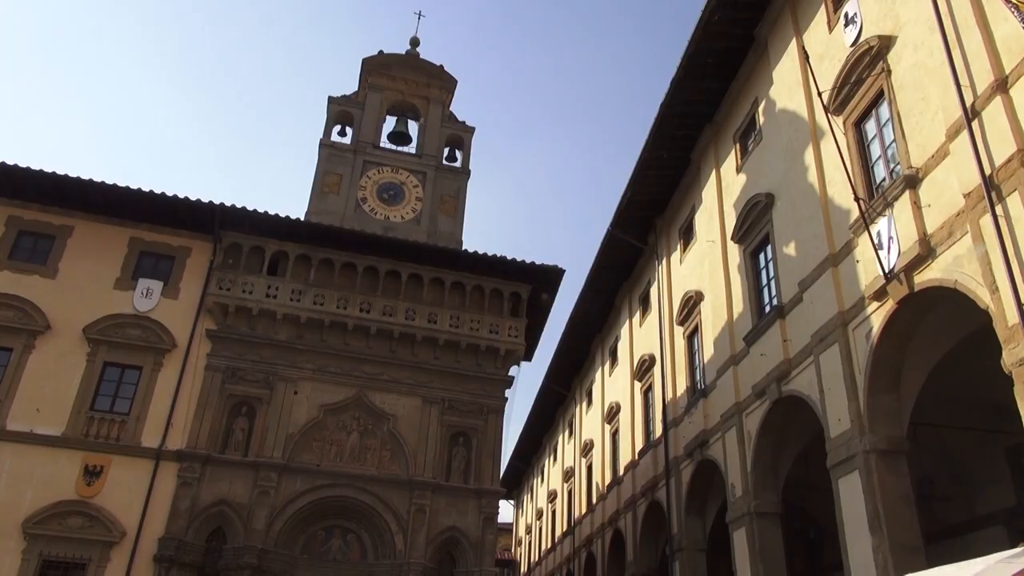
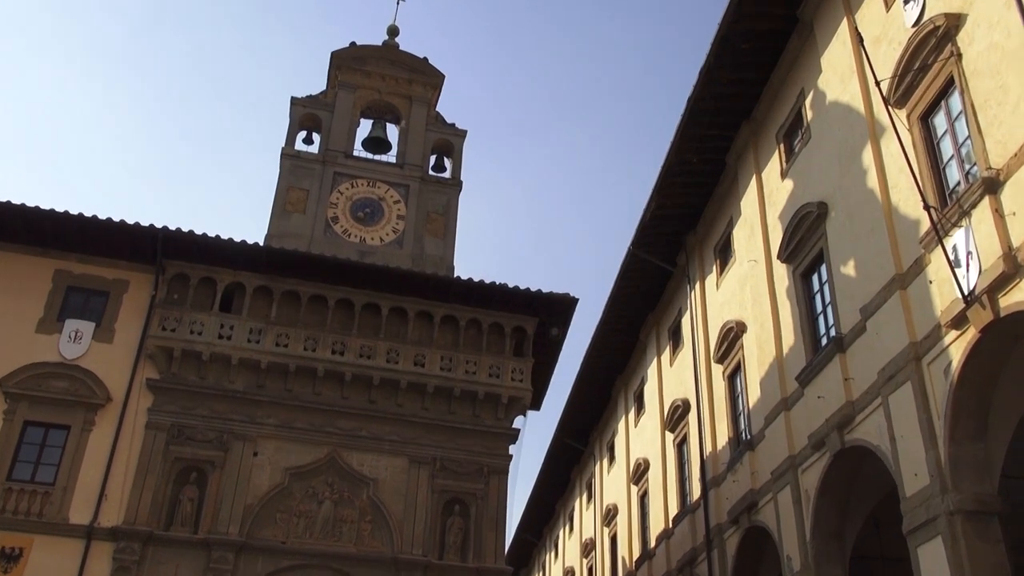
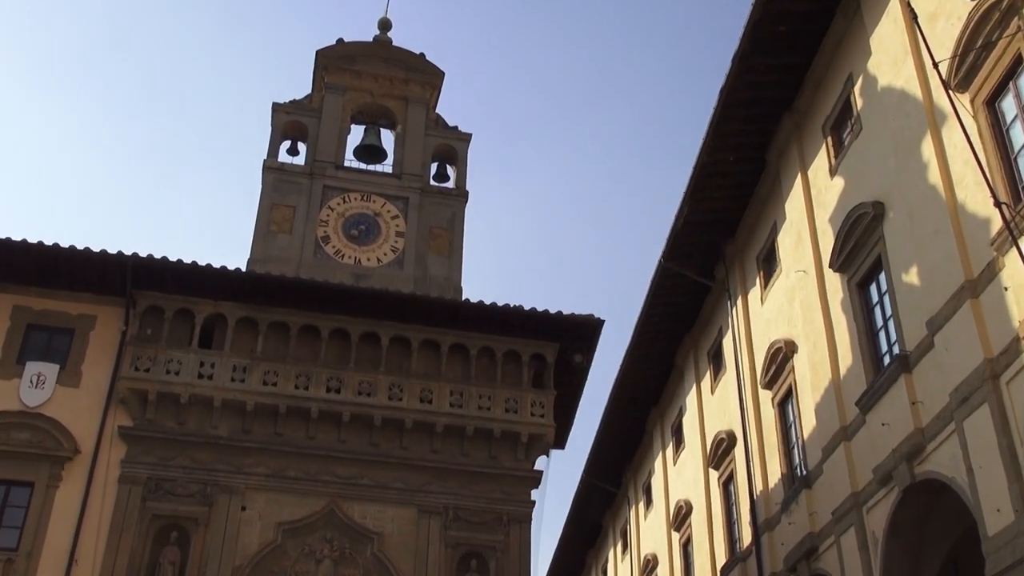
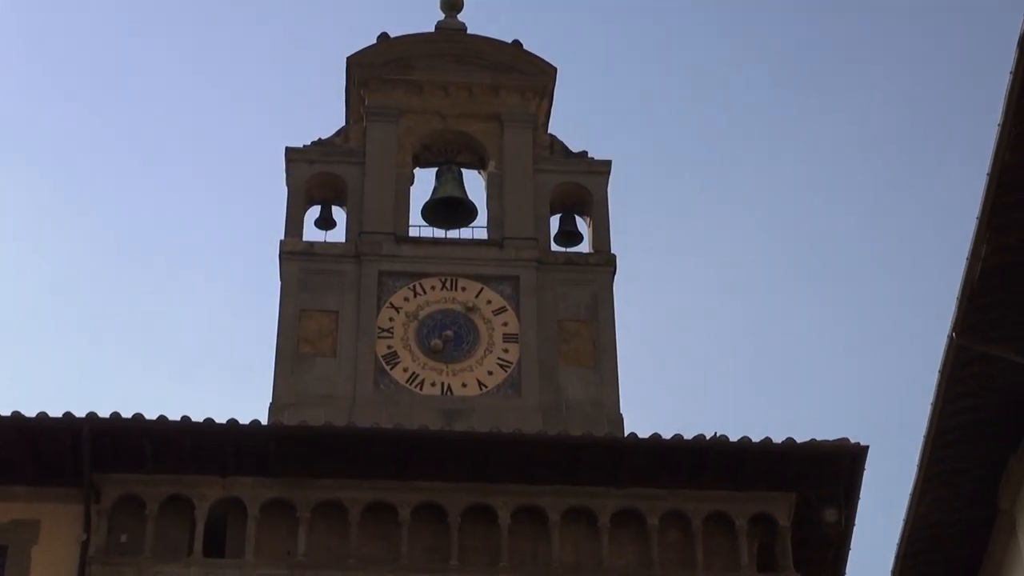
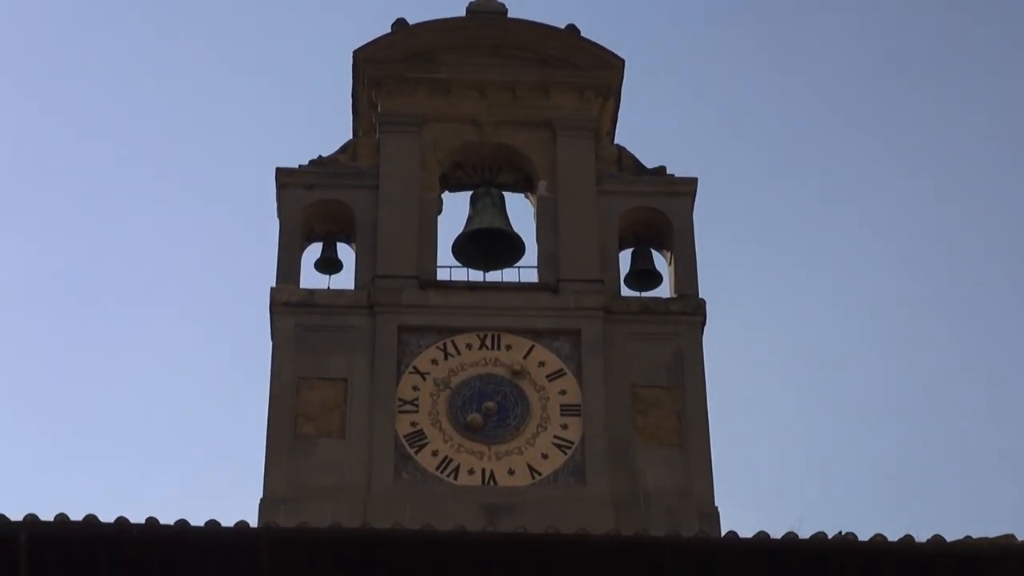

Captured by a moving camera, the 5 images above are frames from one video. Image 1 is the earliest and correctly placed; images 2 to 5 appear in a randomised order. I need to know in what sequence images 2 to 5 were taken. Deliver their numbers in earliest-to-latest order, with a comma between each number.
2, 3, 4, 5
